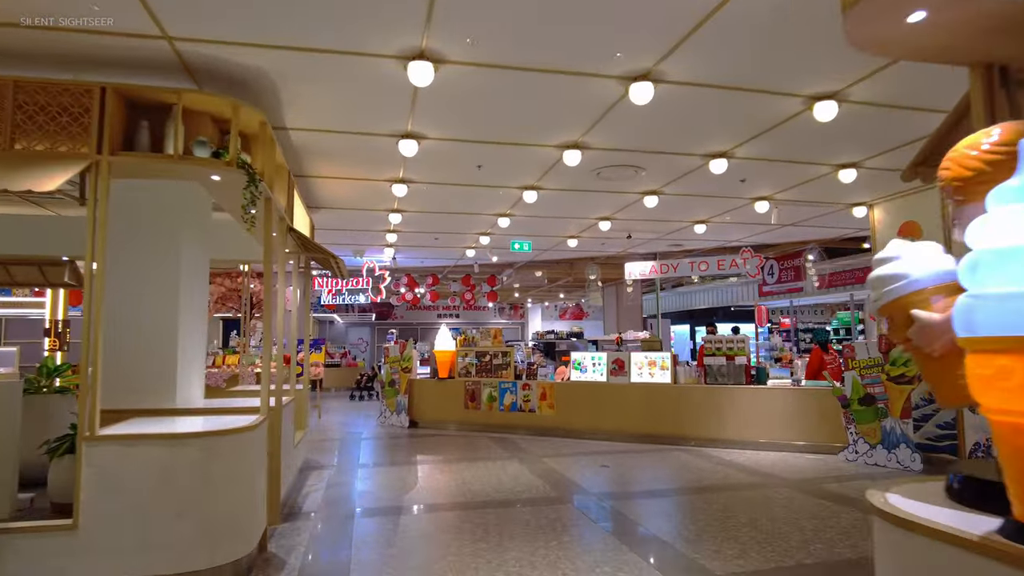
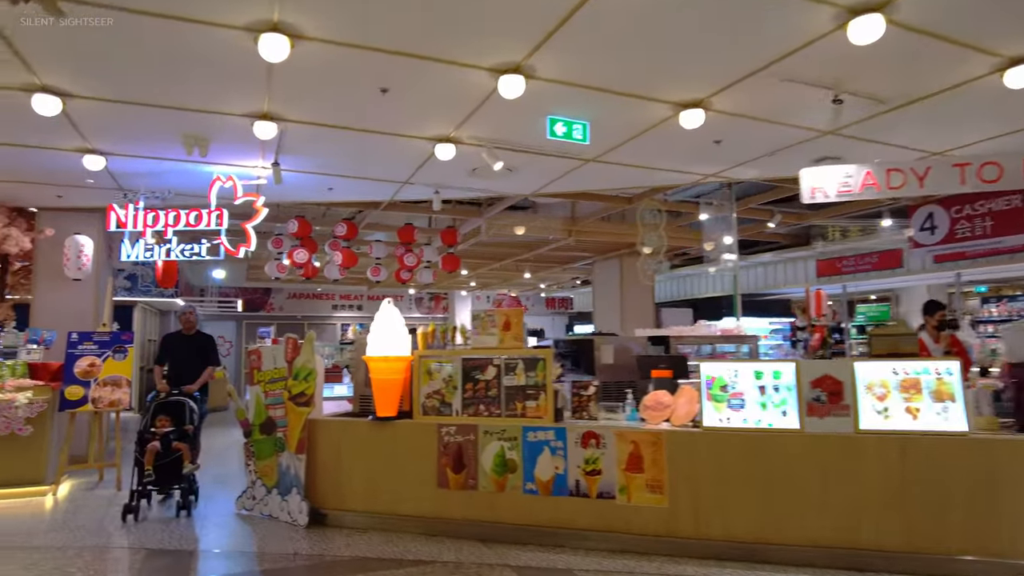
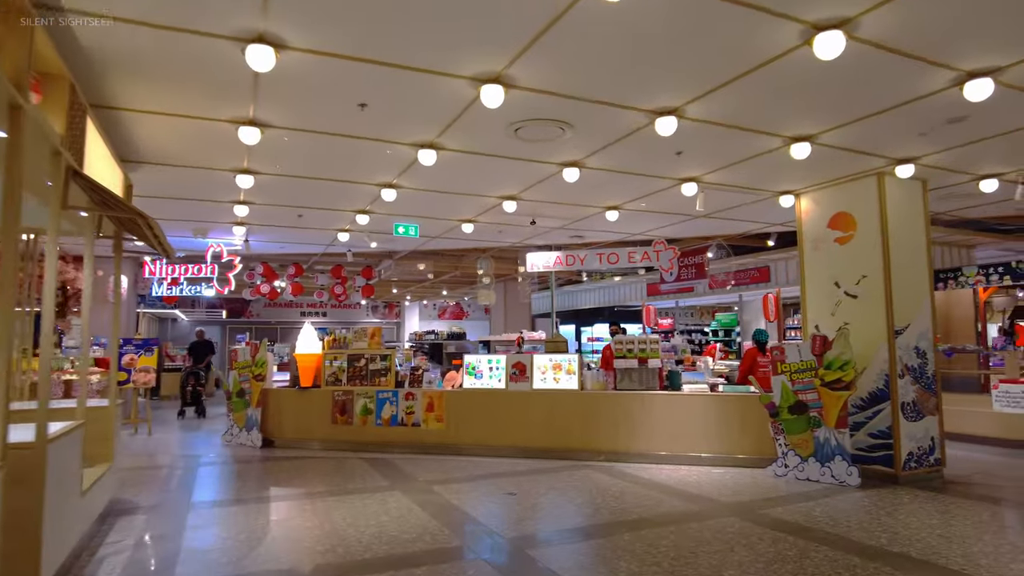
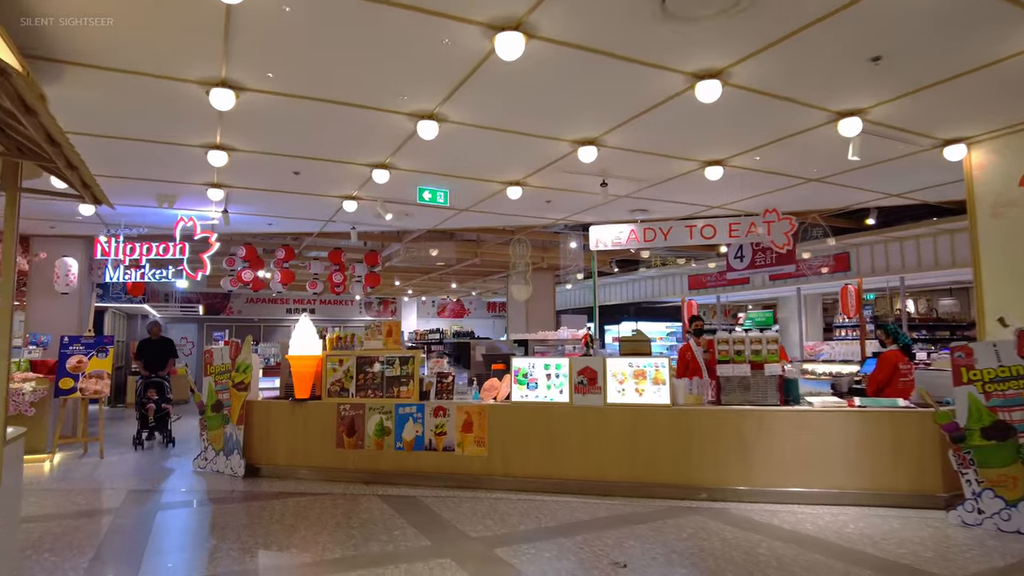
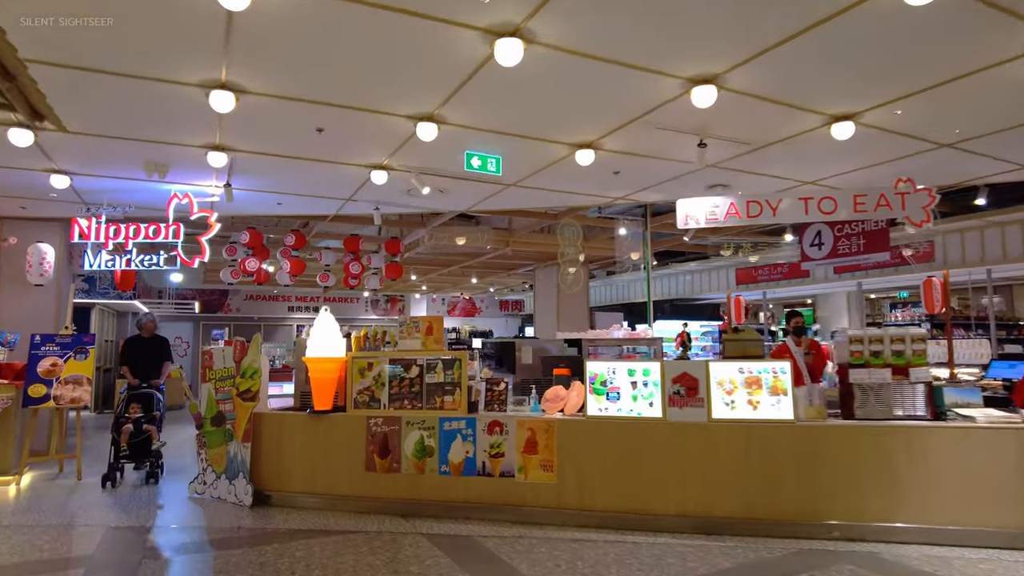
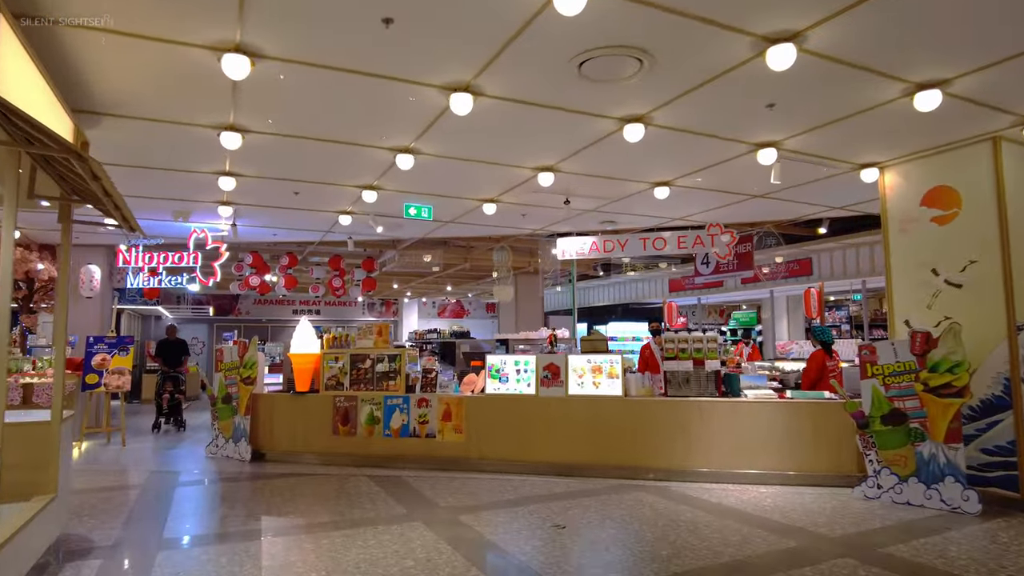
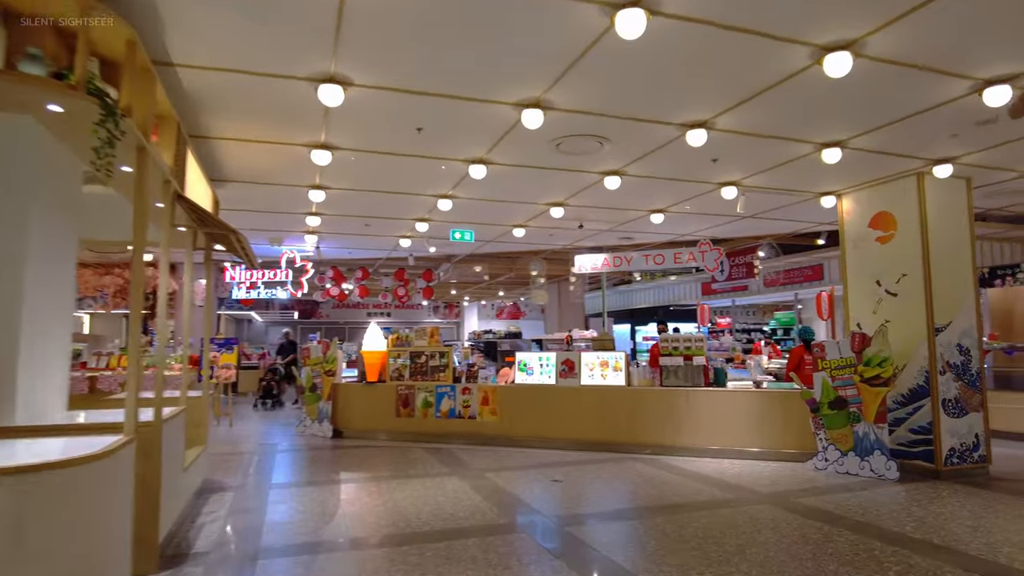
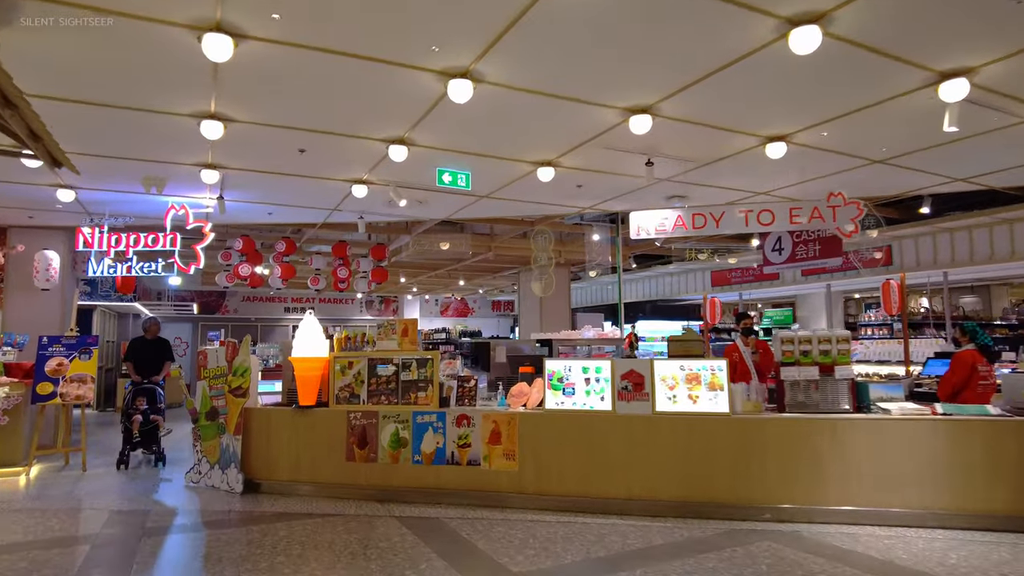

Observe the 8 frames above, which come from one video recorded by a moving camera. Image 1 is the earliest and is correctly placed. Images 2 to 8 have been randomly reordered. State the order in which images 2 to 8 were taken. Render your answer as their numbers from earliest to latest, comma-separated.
7, 3, 6, 4, 8, 5, 2
